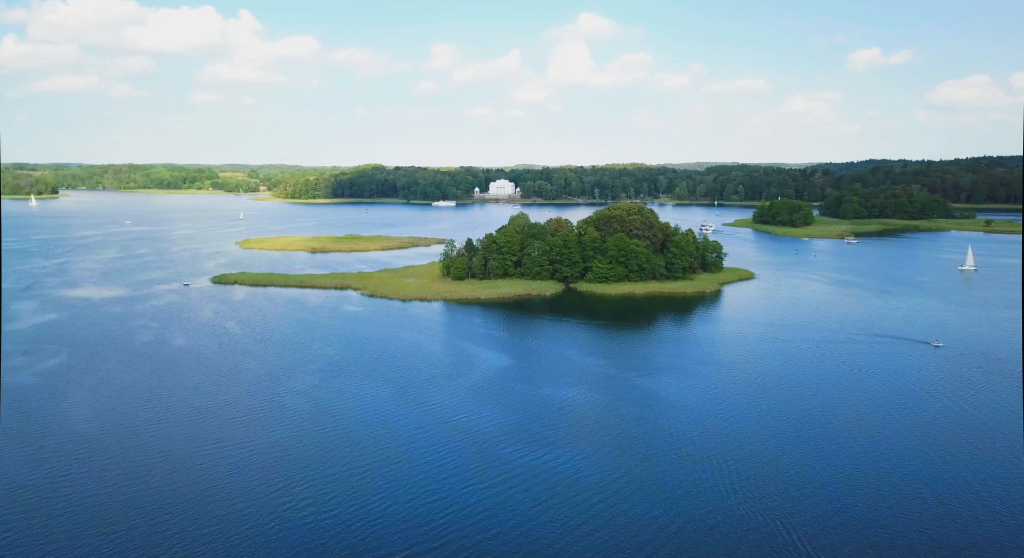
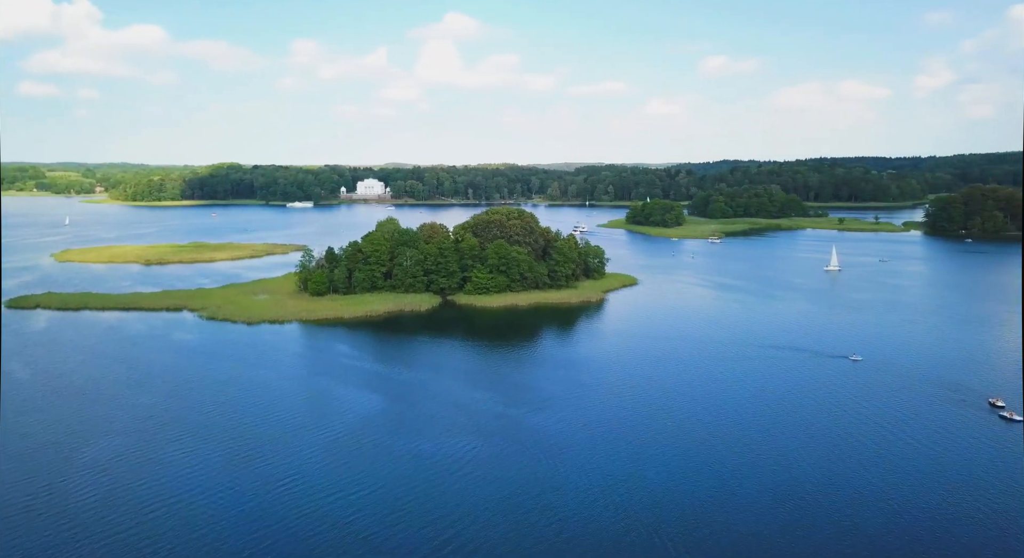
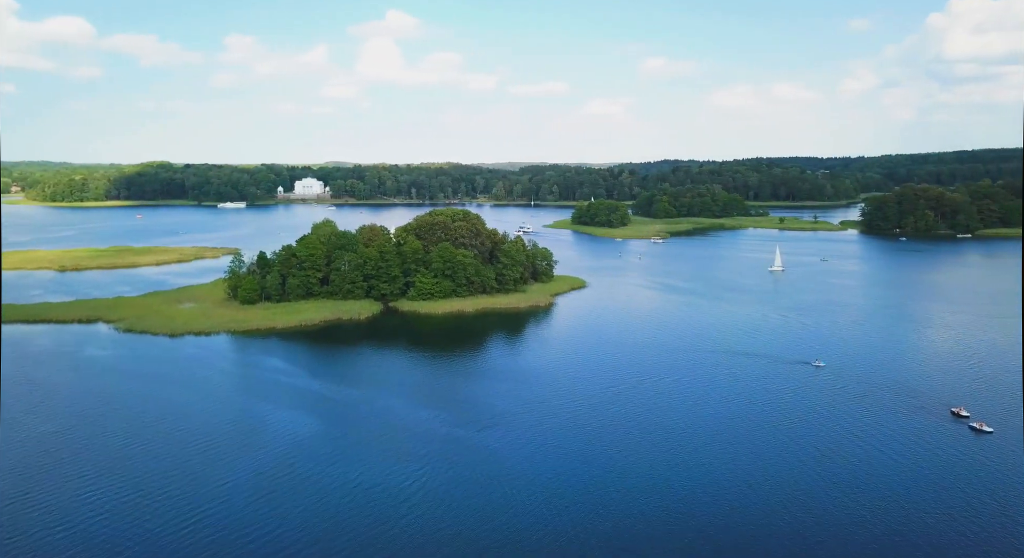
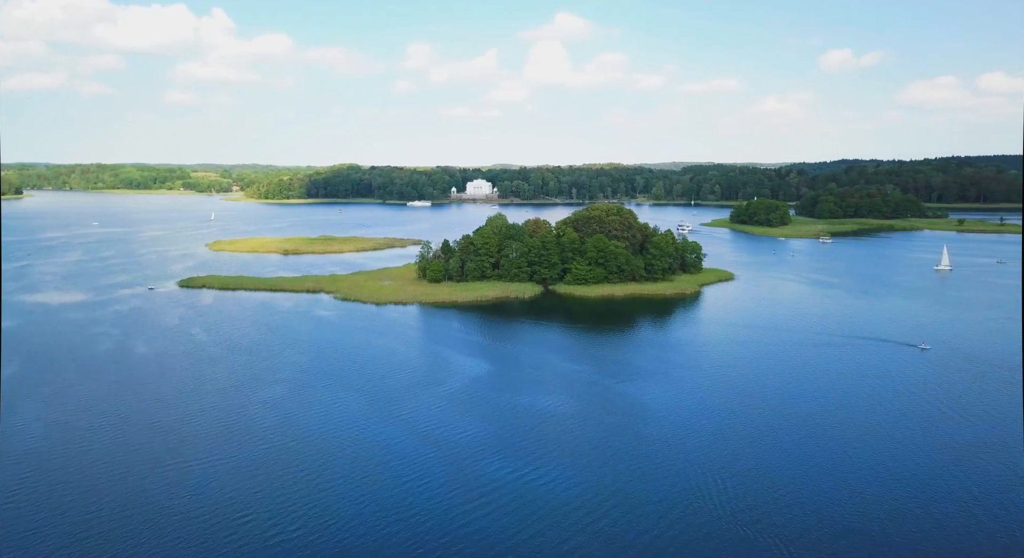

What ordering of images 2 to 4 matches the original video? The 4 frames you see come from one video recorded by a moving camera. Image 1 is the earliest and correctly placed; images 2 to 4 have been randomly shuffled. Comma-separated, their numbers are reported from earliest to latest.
4, 2, 3
